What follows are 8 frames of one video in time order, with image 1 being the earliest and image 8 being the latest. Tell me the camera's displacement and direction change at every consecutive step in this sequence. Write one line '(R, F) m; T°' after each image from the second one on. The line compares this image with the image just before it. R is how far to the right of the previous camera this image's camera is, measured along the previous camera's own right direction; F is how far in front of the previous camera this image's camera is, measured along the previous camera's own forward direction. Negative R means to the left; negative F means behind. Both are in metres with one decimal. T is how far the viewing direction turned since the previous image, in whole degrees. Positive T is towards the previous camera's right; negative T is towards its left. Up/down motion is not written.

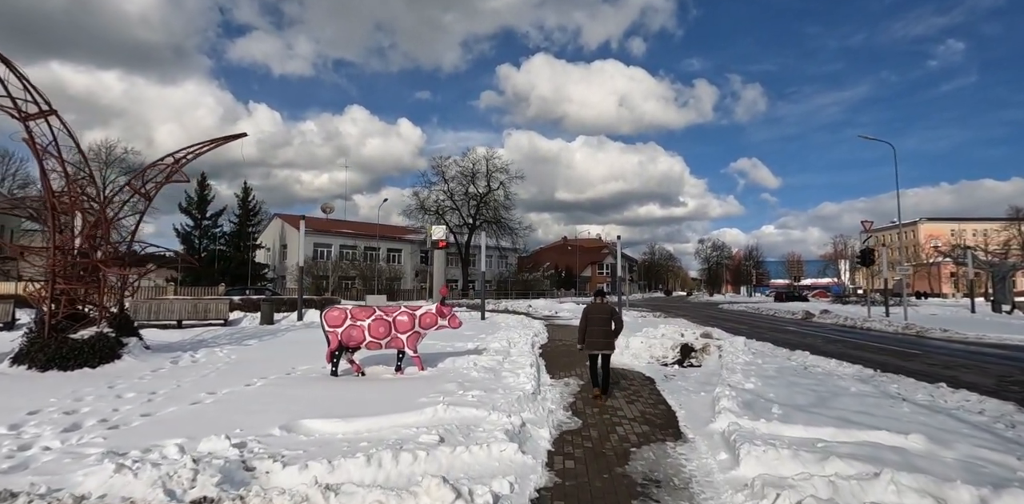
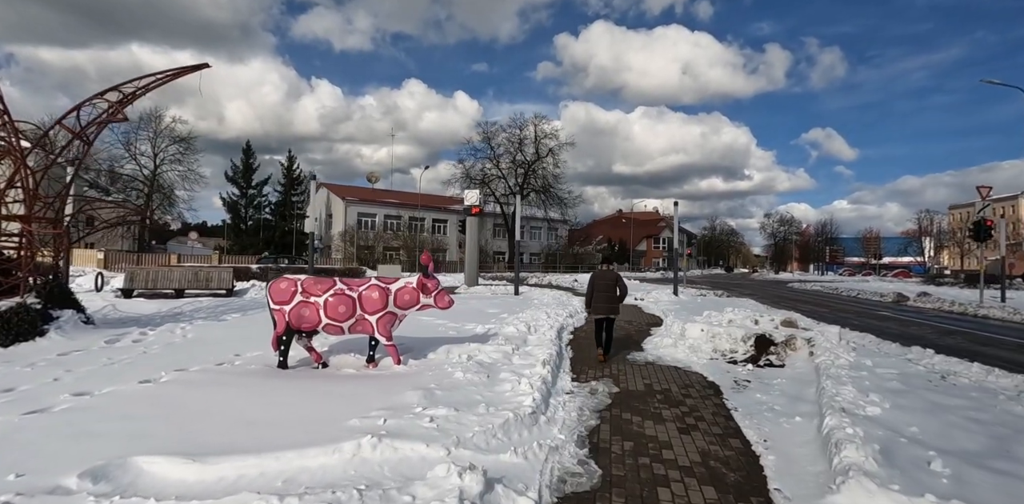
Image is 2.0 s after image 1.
(+0.6, +2.7) m; -6°
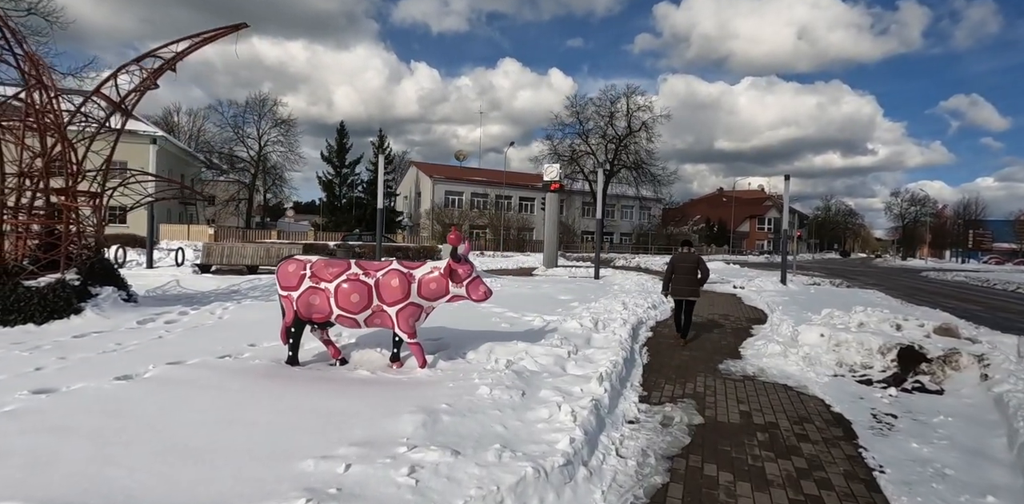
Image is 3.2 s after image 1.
(+0.4, +1.6) m; -9°
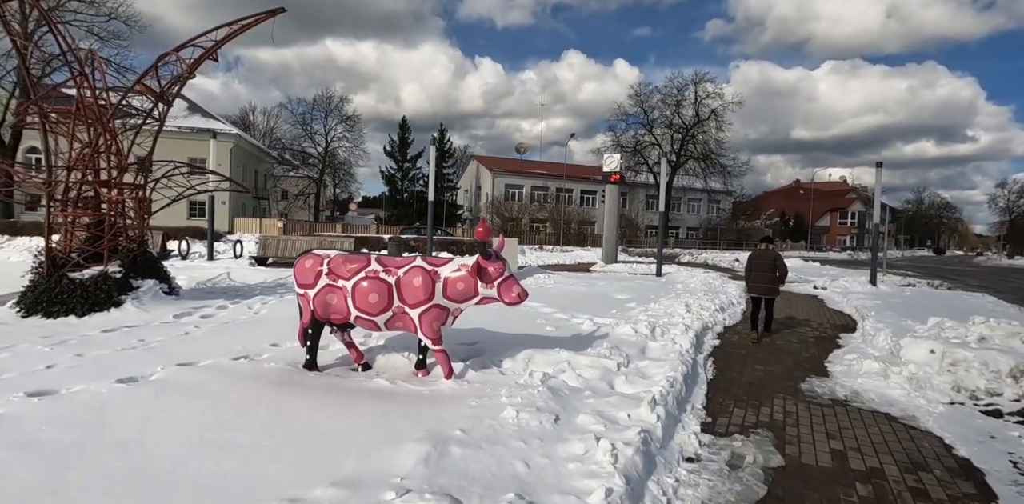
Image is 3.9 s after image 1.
(+0.2, +0.8) m; -6°
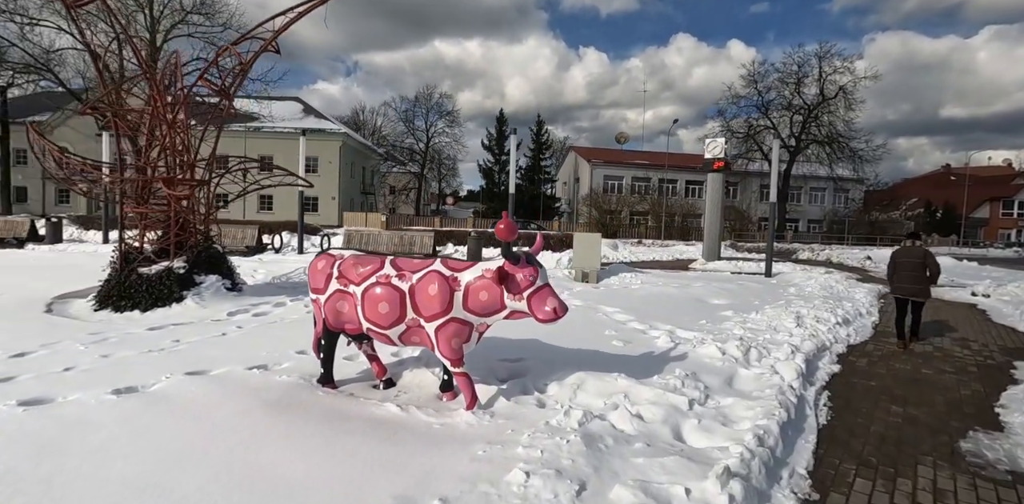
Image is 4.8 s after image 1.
(+0.5, +1.1) m; -11°
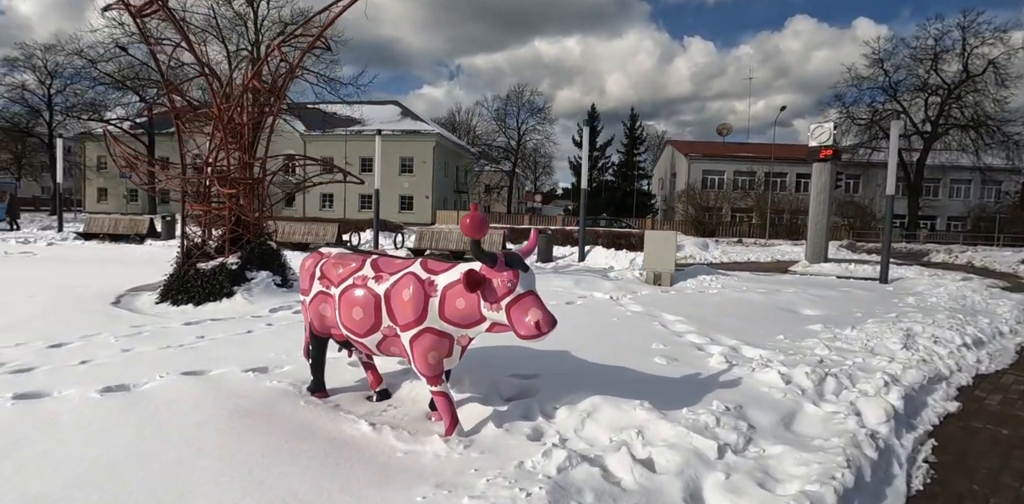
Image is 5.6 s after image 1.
(+0.7, +0.8) m; -10°
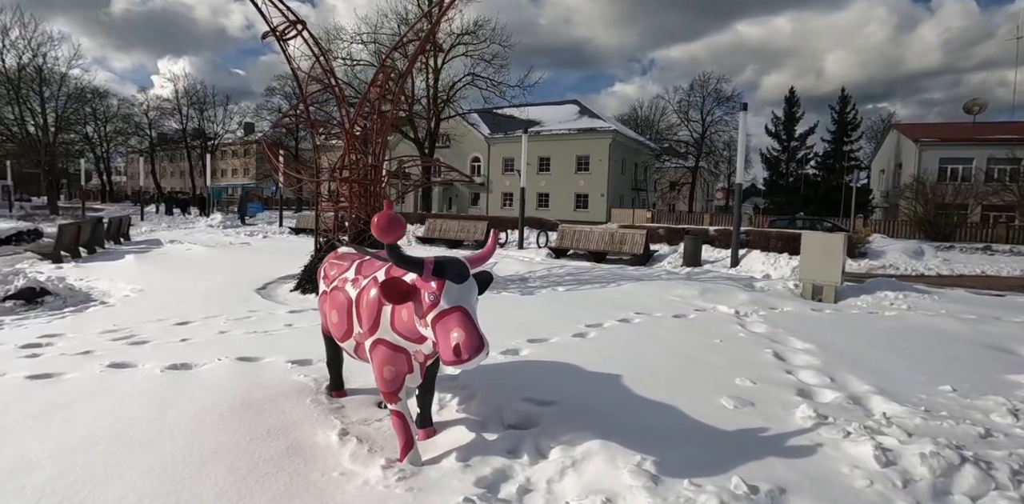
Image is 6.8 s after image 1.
(+1.2, +0.9) m; -20°
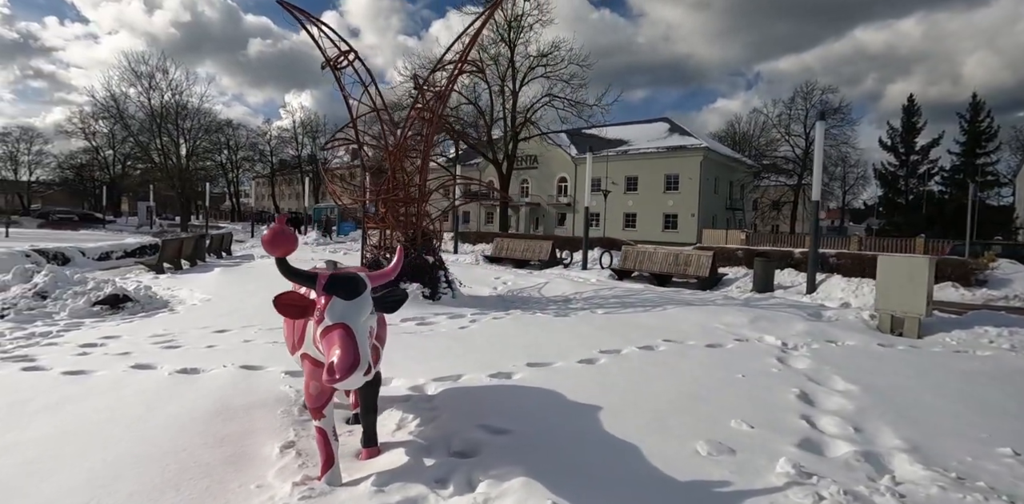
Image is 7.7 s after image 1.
(+0.9, +0.3) m; -11°
